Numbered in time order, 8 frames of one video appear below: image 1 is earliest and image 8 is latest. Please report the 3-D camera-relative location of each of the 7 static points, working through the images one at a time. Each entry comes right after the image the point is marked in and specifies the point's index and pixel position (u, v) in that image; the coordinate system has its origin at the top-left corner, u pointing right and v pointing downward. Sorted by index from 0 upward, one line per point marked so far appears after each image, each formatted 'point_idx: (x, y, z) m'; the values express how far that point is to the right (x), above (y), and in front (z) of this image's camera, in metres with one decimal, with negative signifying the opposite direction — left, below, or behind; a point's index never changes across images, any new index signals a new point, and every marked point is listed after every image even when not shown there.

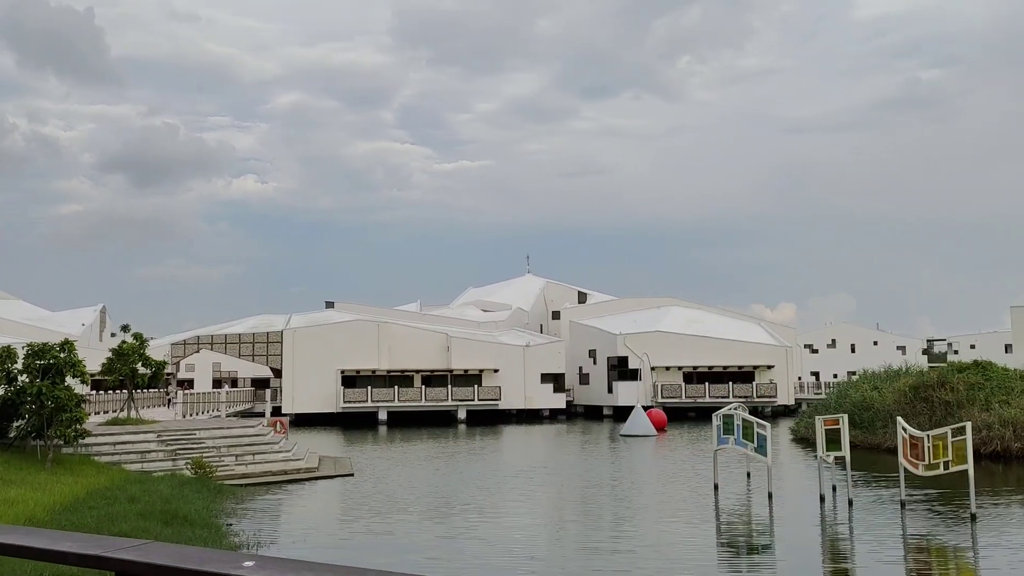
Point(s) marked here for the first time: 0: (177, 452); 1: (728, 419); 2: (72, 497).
0: (-5.9, -2.9, +16.5) m
1: (+3.3, -2.0, +14.4) m
2: (-5.5, -2.6, +11.6) m
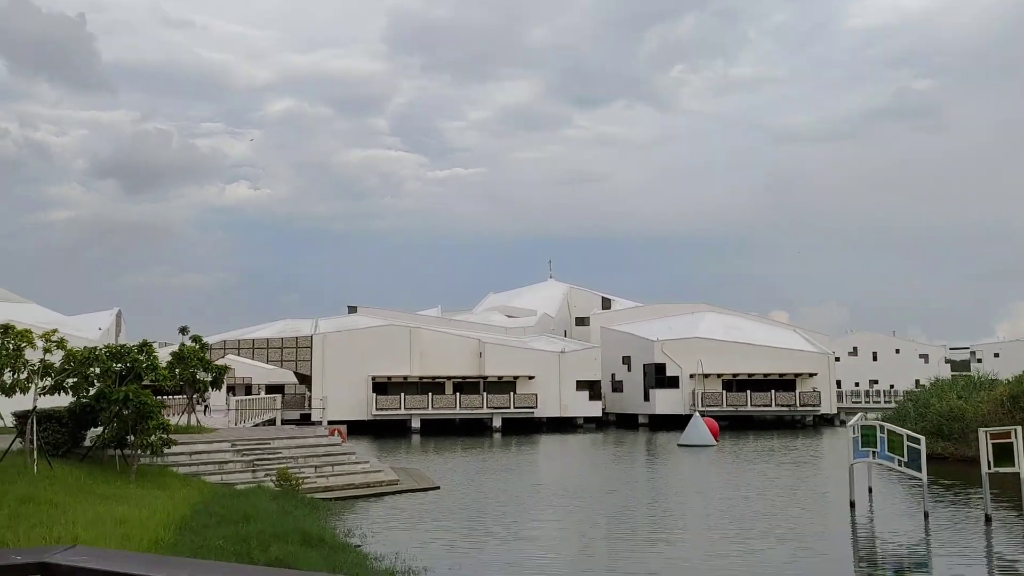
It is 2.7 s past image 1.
0: (-4.2, -2.9, +15.3) m
1: (+5.1, -2.0, +13.3) m
2: (-3.8, -2.5, +10.5) m
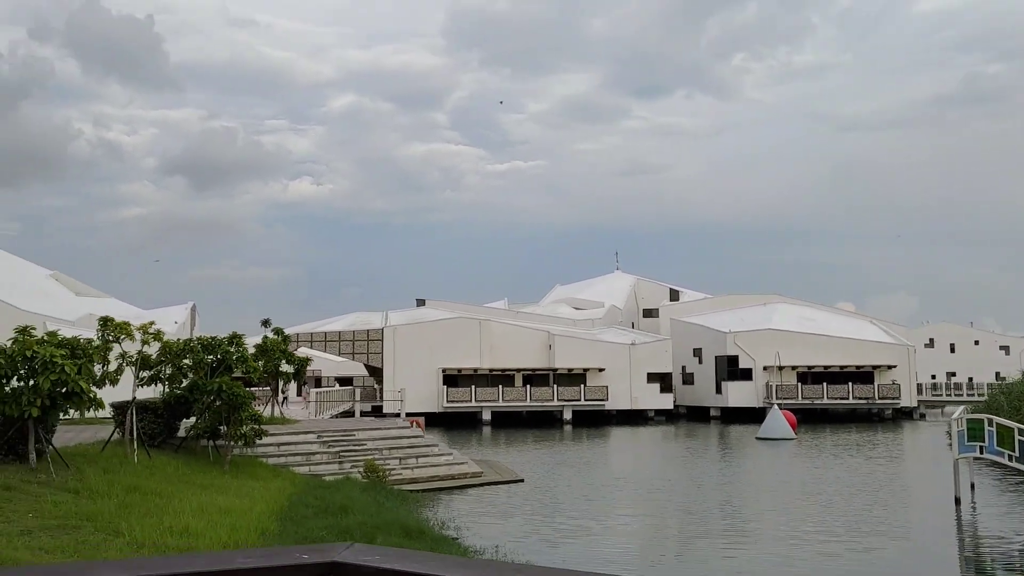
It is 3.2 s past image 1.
0: (-2.8, -2.8, +15.4) m
1: (+6.3, -1.9, +12.8) m
2: (-2.7, -2.4, +10.5) m
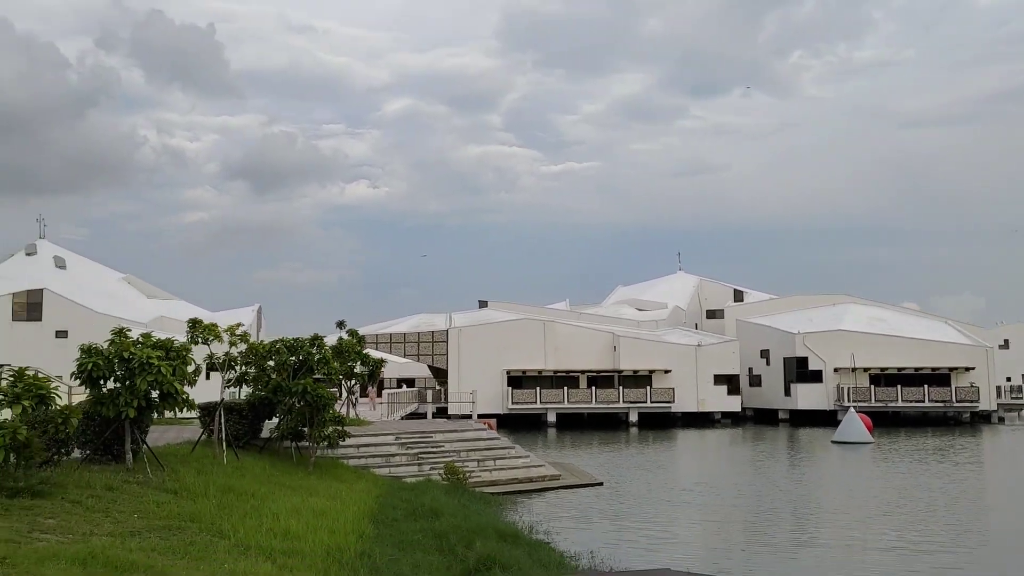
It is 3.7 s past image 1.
0: (-1.5, -2.8, +15.4) m
1: (+7.4, -1.8, +12.2) m
2: (-1.7, -2.5, +10.5) m
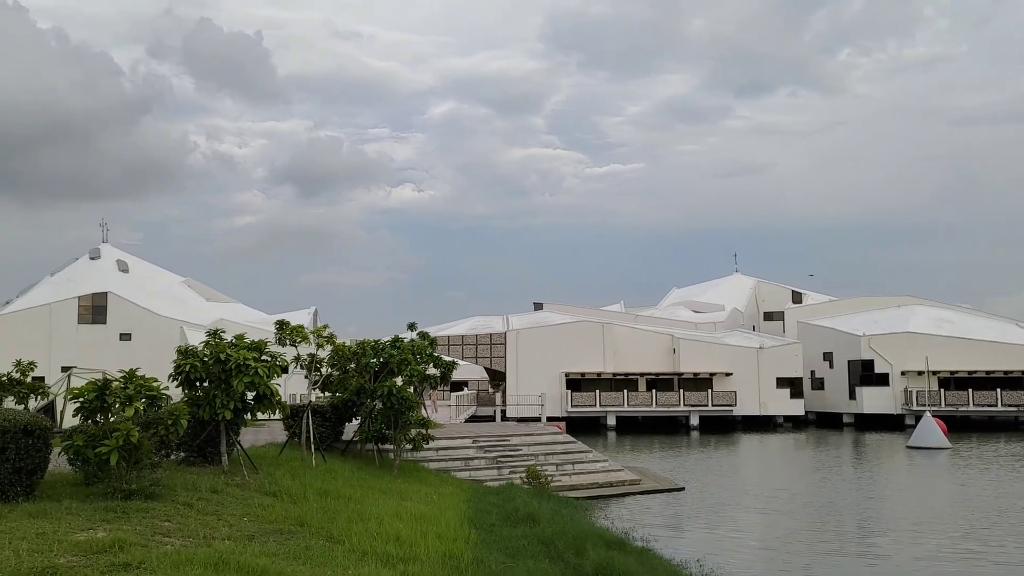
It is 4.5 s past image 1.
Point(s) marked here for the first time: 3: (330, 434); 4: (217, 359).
0: (-0.2, -2.8, +15.2) m
1: (+8.6, -1.8, +11.6) m
2: (-0.6, -2.5, +10.4) m
3: (-2.7, -2.1, +13.7) m
4: (-3.2, -0.8, +10.0) m
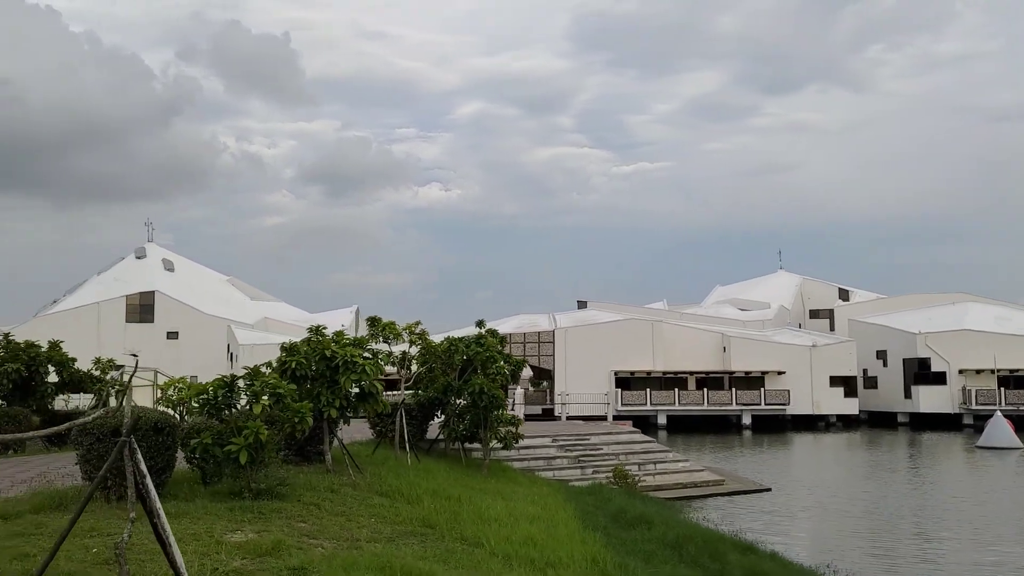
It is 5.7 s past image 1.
0: (+1.1, -2.7, +14.9) m
1: (+9.8, -1.7, +11.1) m
2: (+0.6, -2.4, +10.1) m
3: (-1.4, -2.1, +13.5) m
4: (-2.0, -0.7, +9.8) m
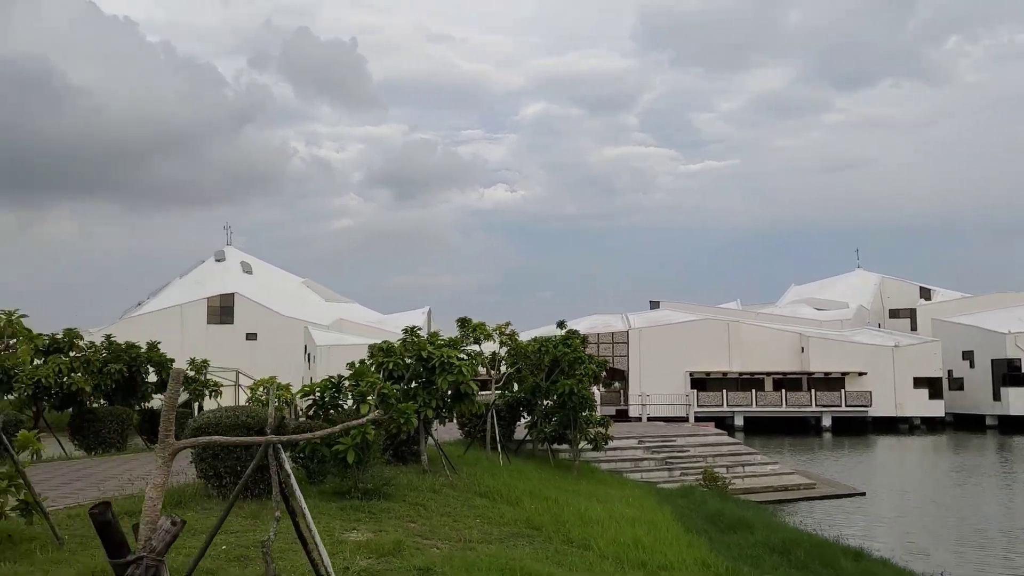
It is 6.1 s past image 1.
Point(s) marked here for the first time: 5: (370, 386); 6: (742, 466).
0: (+2.5, -2.7, +14.7) m
1: (+10.9, -1.7, +10.3) m
2: (+1.6, -2.4, +9.9) m
3: (-0.1, -2.1, +13.5) m
4: (-1.0, -0.7, +9.9) m
5: (-1.2, -0.8, +7.8) m
6: (+3.8, -2.9, +15.4) m
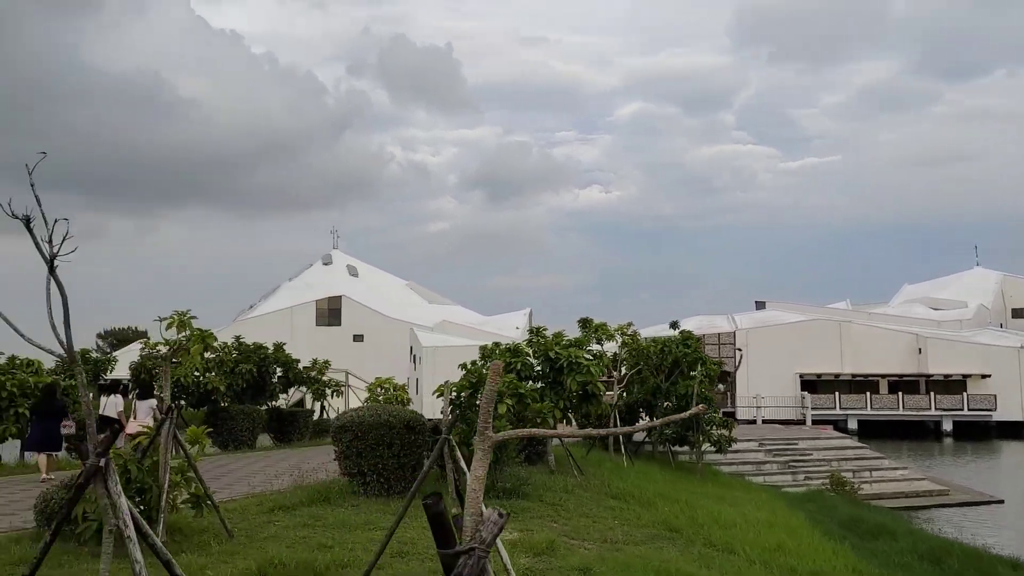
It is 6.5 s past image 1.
0: (+4.3, -2.7, +14.4) m
1: (+12.2, -1.6, +9.1) m
2: (+2.9, -2.4, +9.7) m
3: (+1.6, -2.1, +13.4) m
4: (+0.4, -0.7, +9.9) m
5: (-0.1, -0.8, +7.8) m
6: (+5.7, -2.9, +14.9) m
